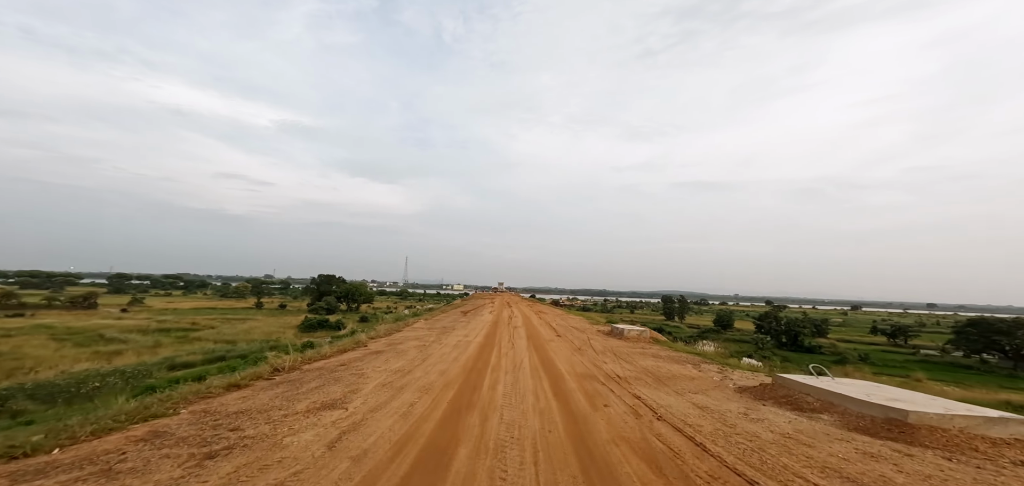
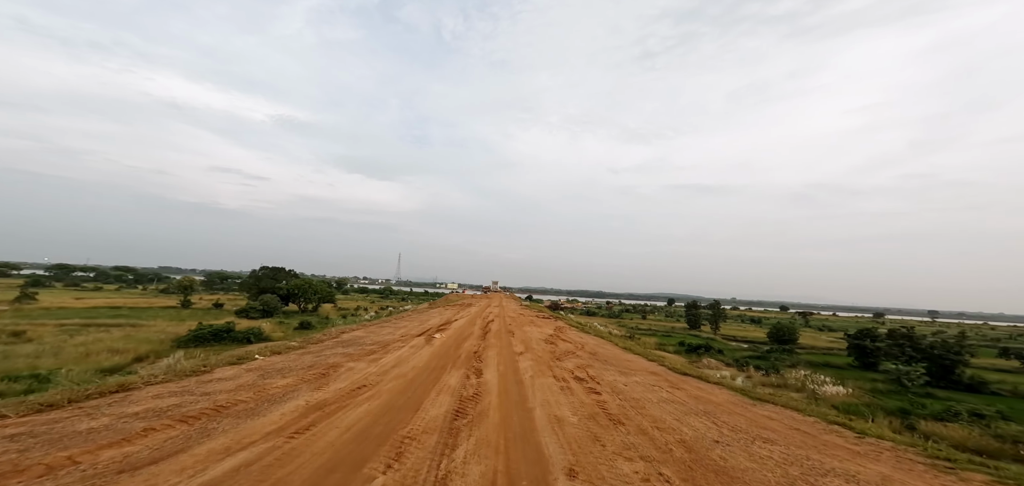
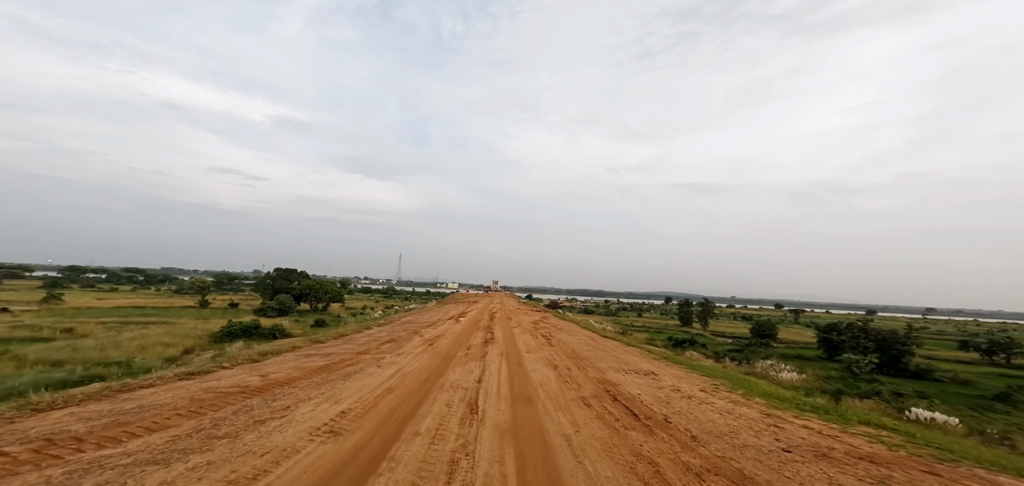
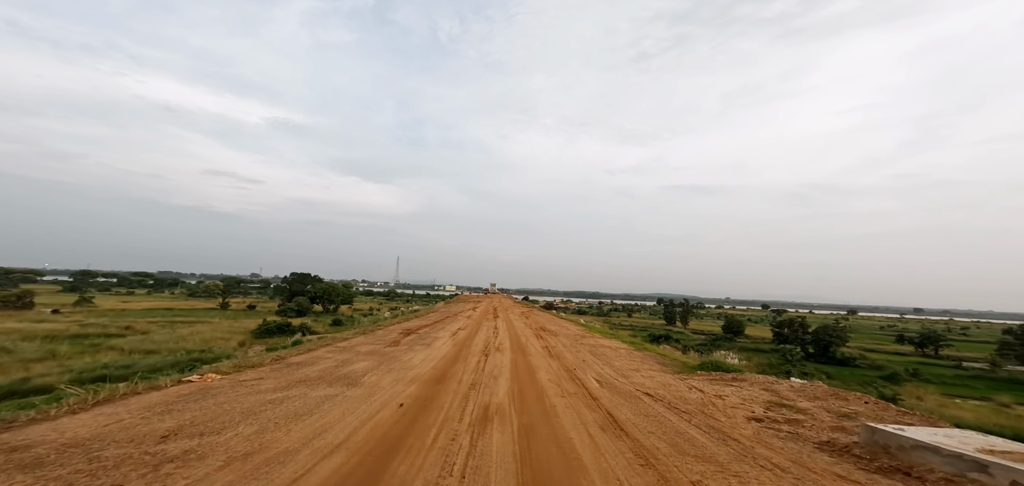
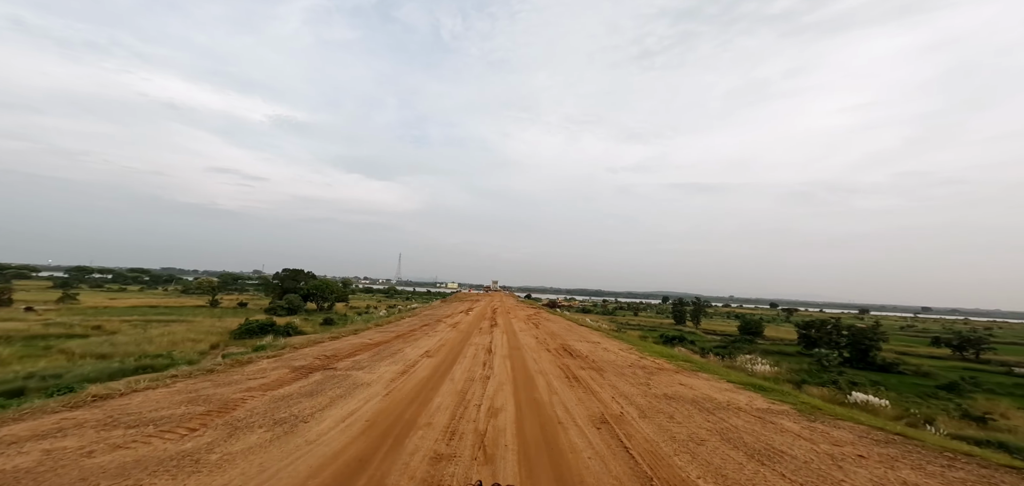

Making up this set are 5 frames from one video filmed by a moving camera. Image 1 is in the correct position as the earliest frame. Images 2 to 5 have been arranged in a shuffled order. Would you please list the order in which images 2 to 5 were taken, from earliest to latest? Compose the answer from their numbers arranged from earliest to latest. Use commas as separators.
4, 5, 3, 2
